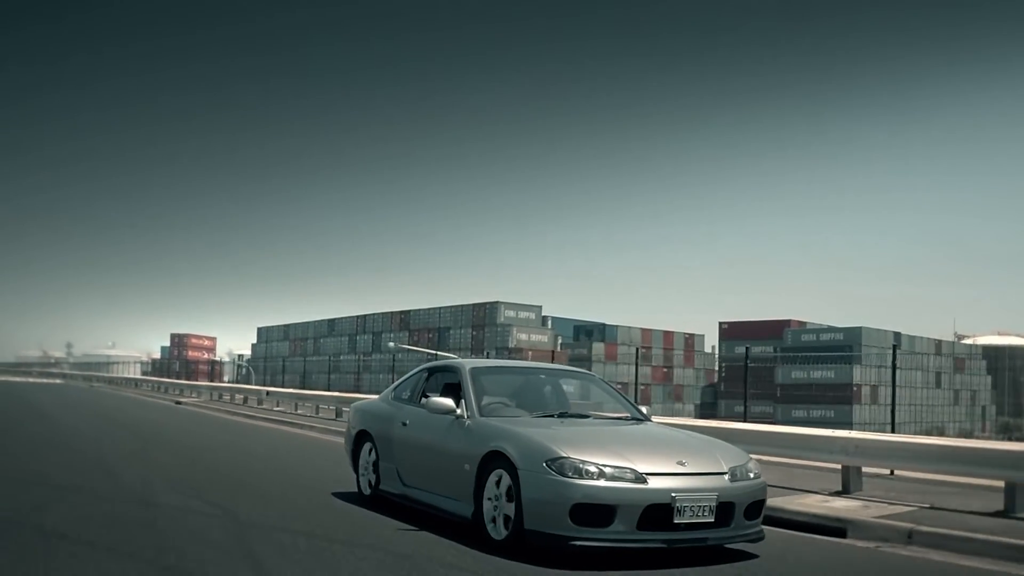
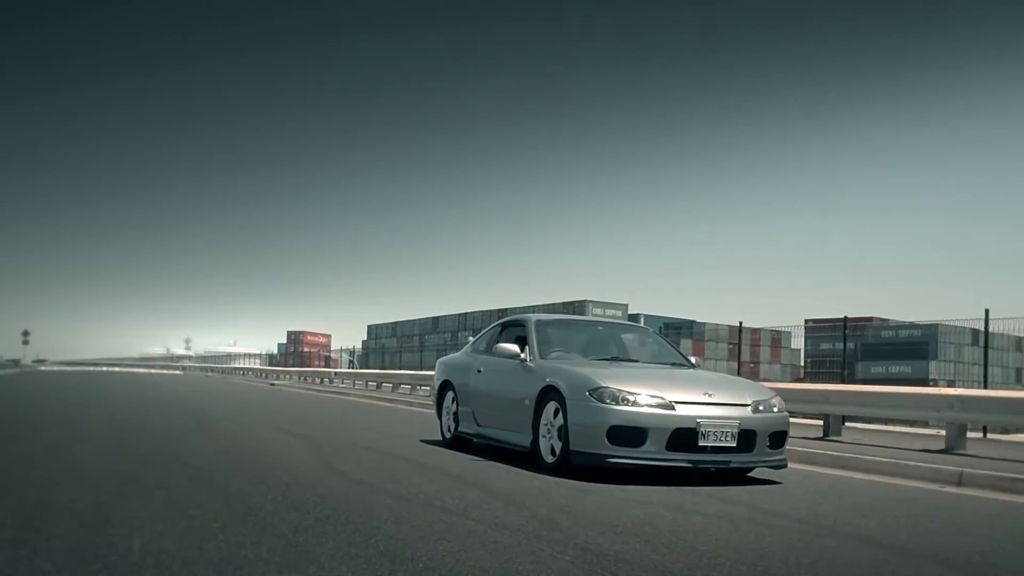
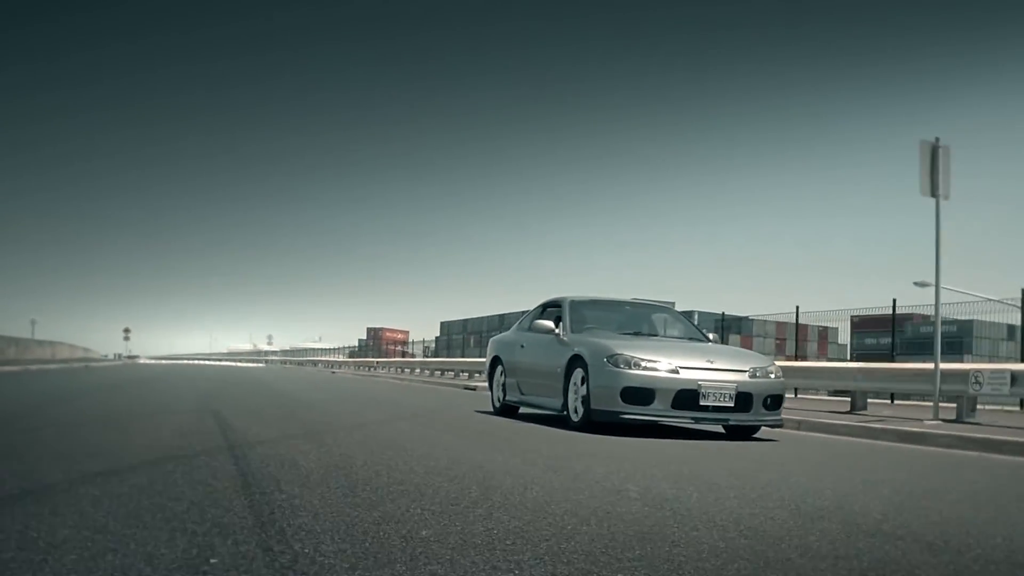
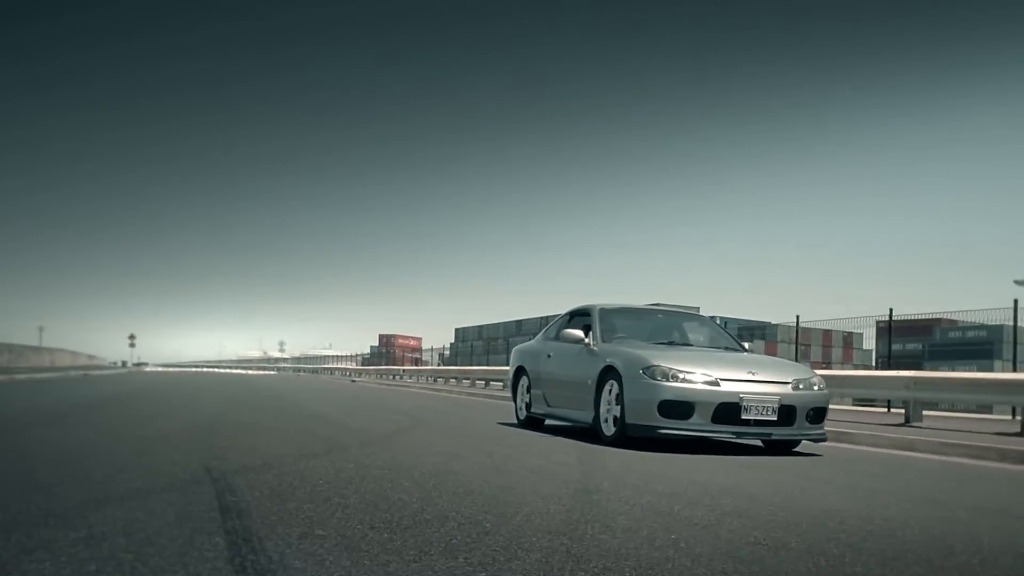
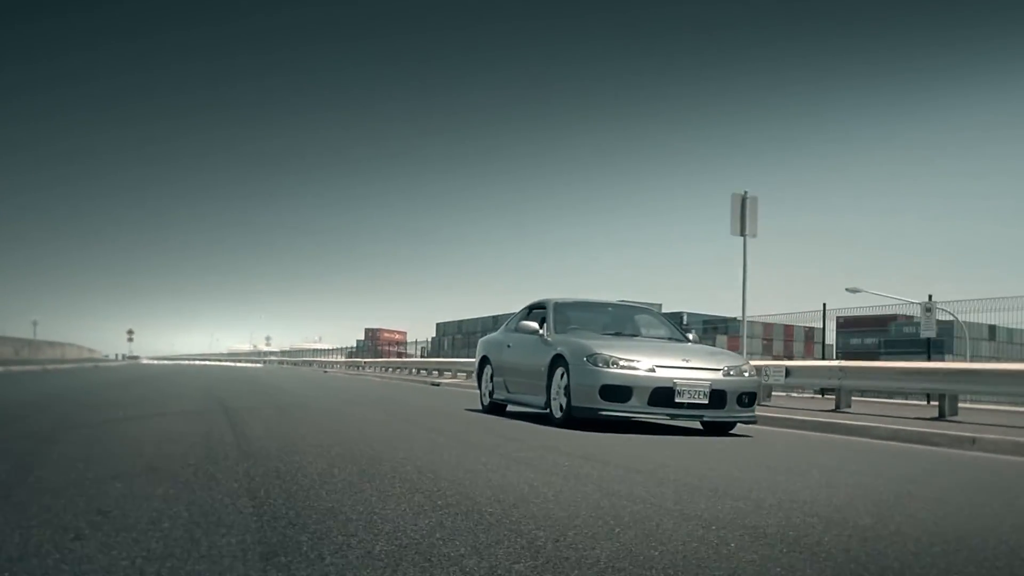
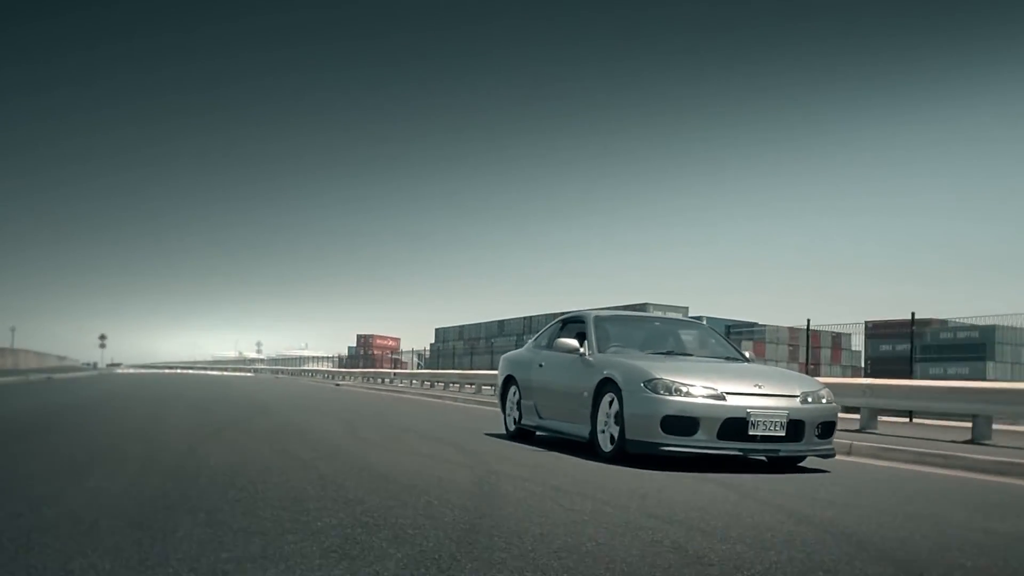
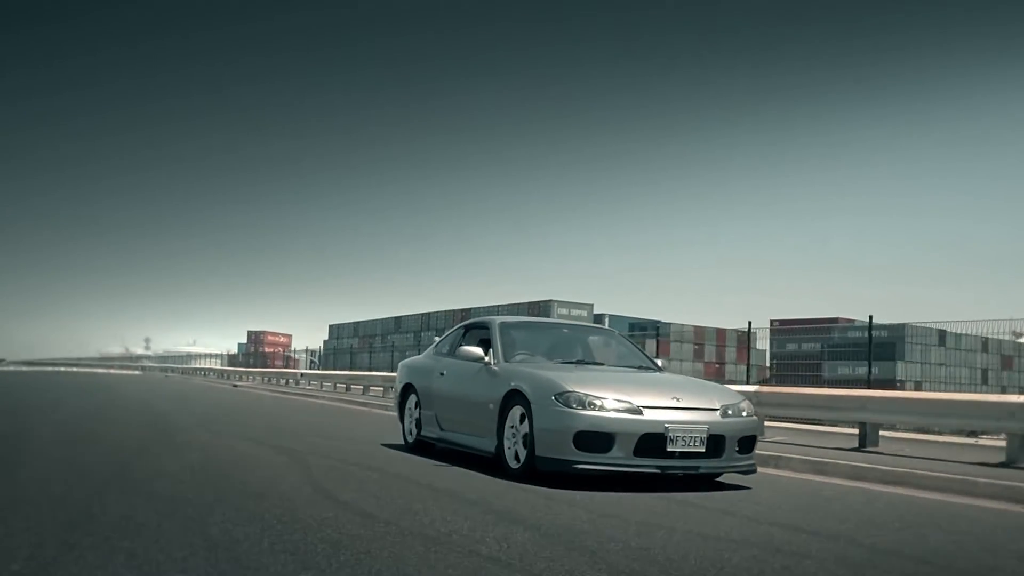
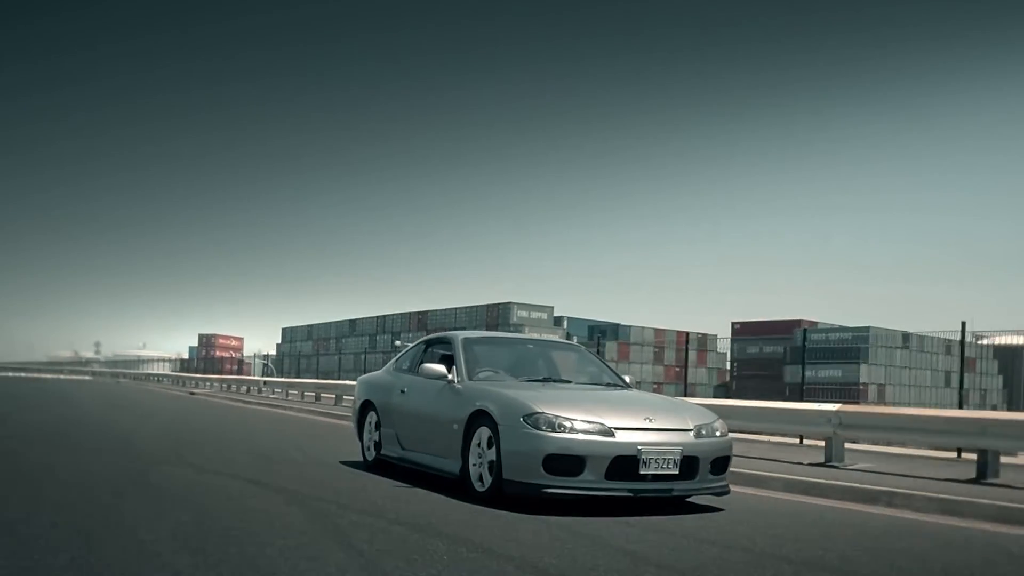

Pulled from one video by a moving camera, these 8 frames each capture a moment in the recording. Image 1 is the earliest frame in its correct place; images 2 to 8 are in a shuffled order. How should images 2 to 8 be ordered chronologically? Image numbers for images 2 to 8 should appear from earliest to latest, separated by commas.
8, 7, 2, 6, 4, 3, 5
